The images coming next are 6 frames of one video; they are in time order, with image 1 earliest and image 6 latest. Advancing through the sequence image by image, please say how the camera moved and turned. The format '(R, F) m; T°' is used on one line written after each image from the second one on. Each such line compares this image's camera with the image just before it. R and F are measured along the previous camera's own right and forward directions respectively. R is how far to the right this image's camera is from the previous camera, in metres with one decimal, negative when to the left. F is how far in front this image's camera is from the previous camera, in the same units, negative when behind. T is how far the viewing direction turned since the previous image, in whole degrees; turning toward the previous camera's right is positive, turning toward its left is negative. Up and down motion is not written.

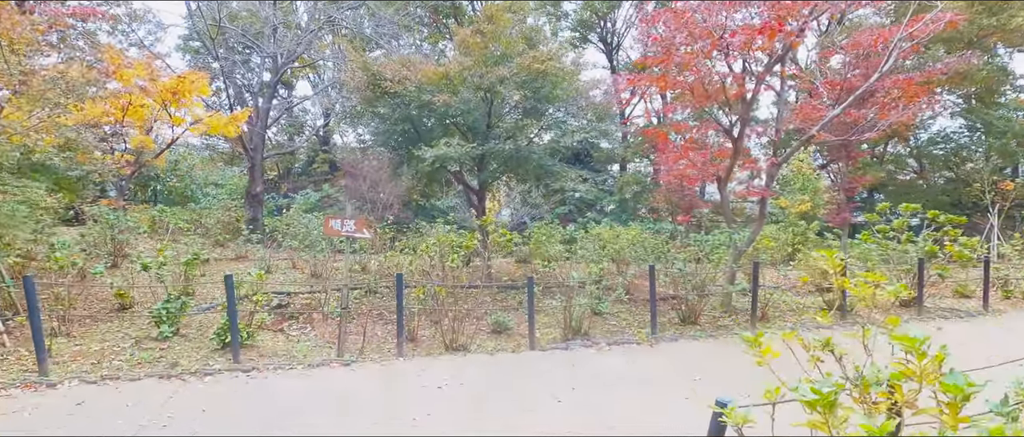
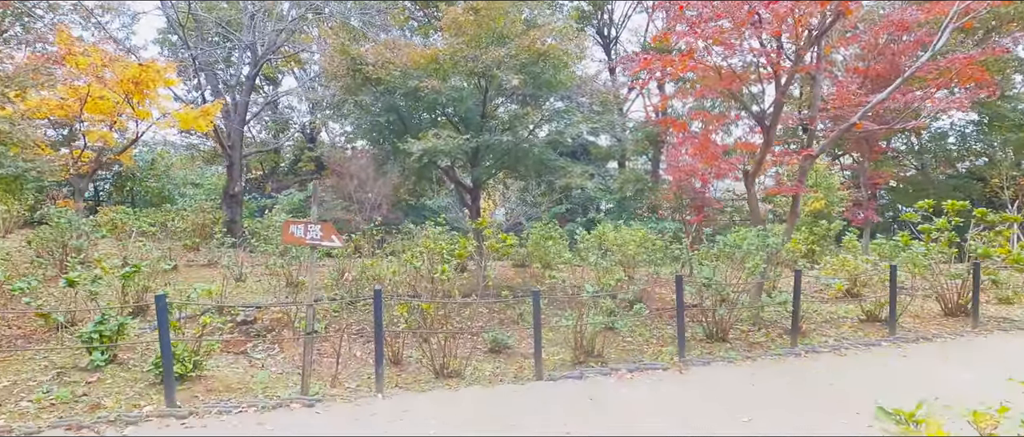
(-0.1, +0.8) m; +1°
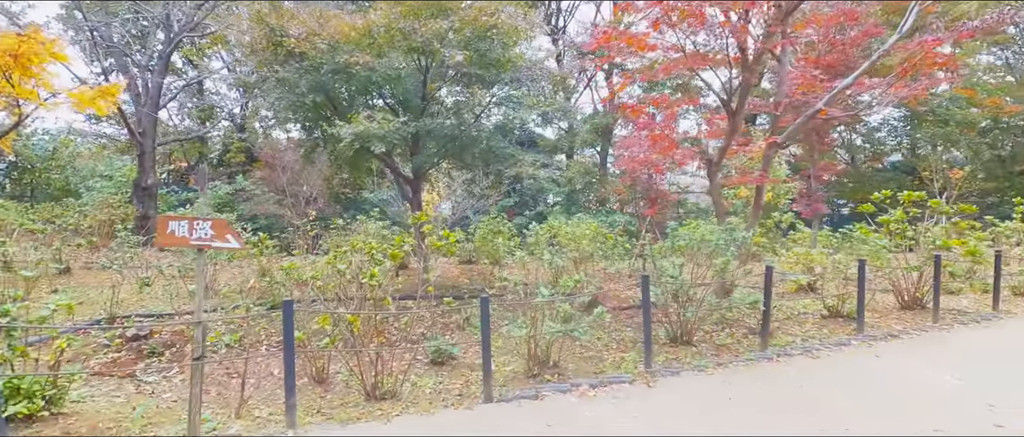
(0.0, +0.6) m; +6°
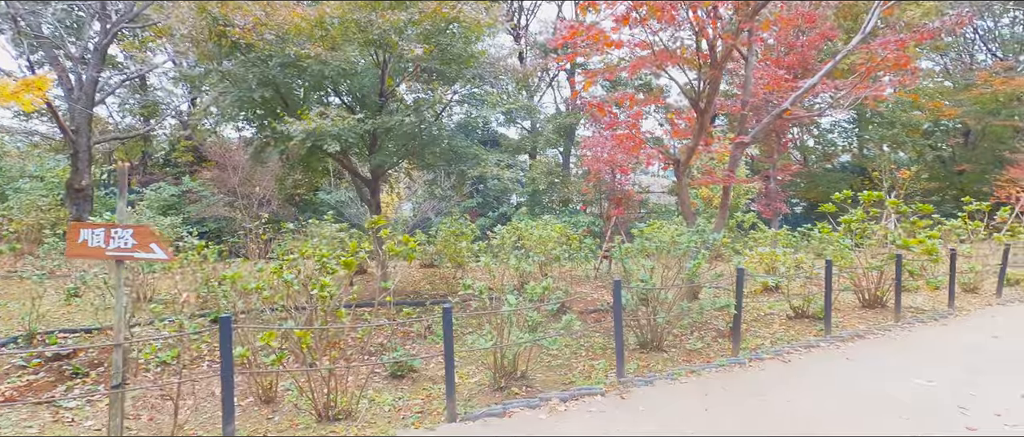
(0.0, +0.2) m; +4°
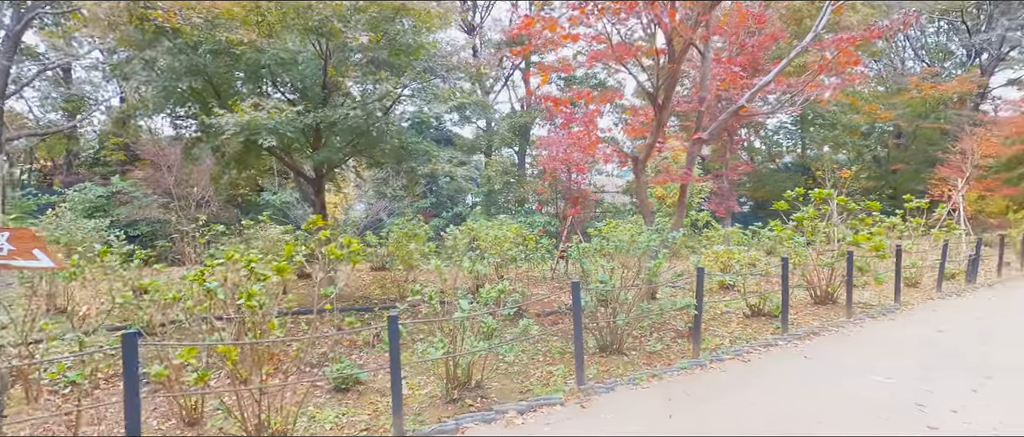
(0.0, +0.2) m; +5°
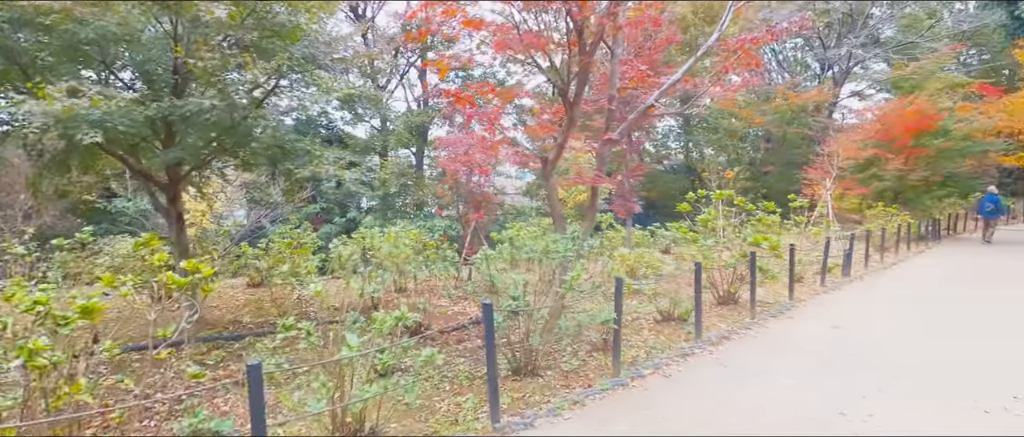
(0.0, +0.5) m; +11°
